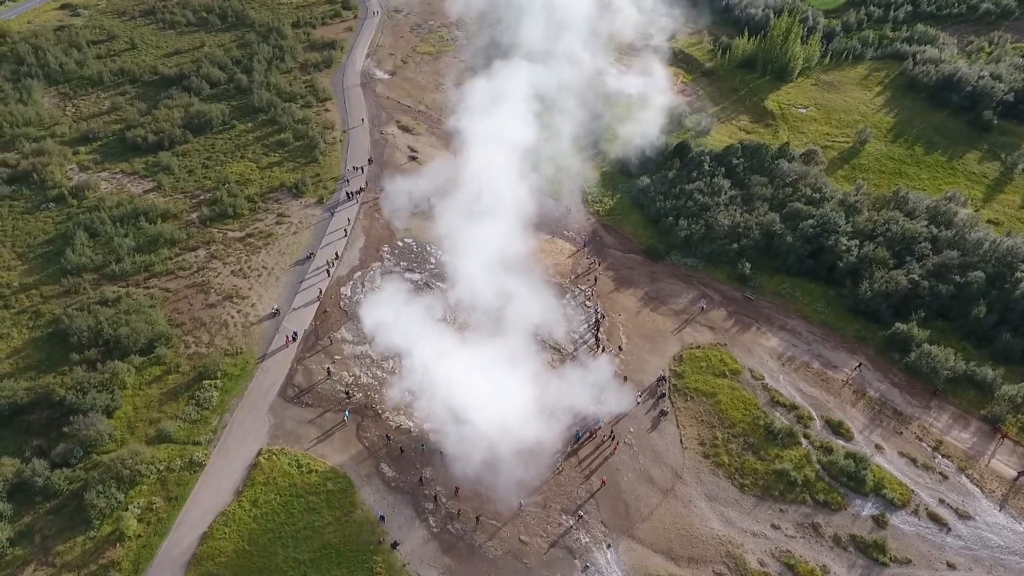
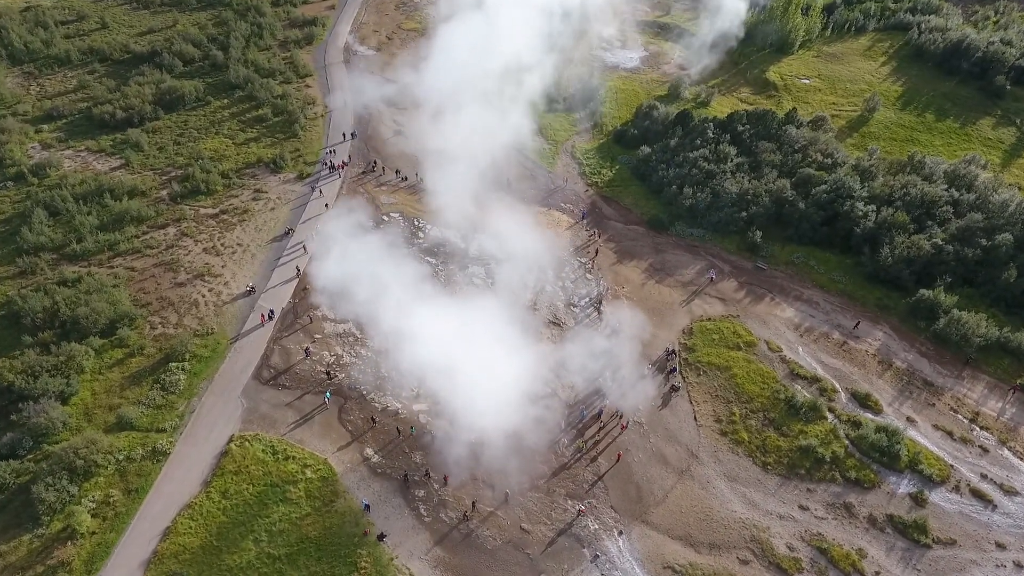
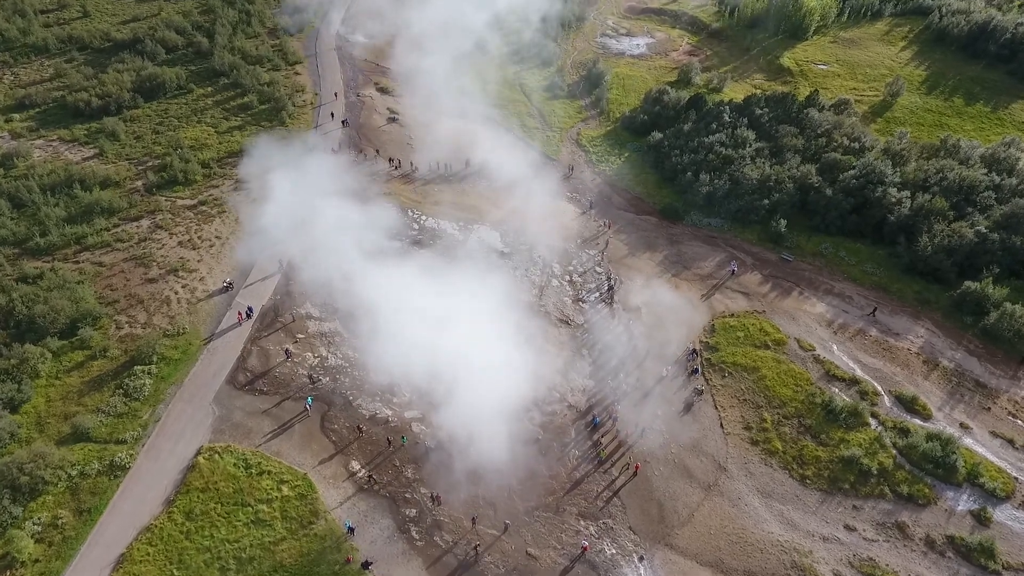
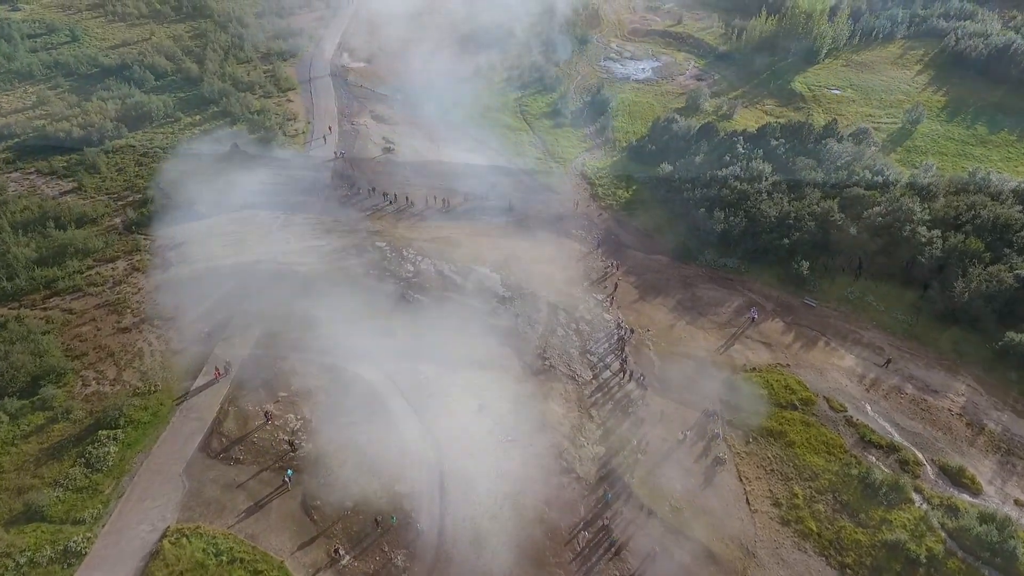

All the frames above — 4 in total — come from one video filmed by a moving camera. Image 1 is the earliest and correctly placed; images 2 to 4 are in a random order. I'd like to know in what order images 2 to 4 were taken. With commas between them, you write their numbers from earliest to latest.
2, 3, 4
